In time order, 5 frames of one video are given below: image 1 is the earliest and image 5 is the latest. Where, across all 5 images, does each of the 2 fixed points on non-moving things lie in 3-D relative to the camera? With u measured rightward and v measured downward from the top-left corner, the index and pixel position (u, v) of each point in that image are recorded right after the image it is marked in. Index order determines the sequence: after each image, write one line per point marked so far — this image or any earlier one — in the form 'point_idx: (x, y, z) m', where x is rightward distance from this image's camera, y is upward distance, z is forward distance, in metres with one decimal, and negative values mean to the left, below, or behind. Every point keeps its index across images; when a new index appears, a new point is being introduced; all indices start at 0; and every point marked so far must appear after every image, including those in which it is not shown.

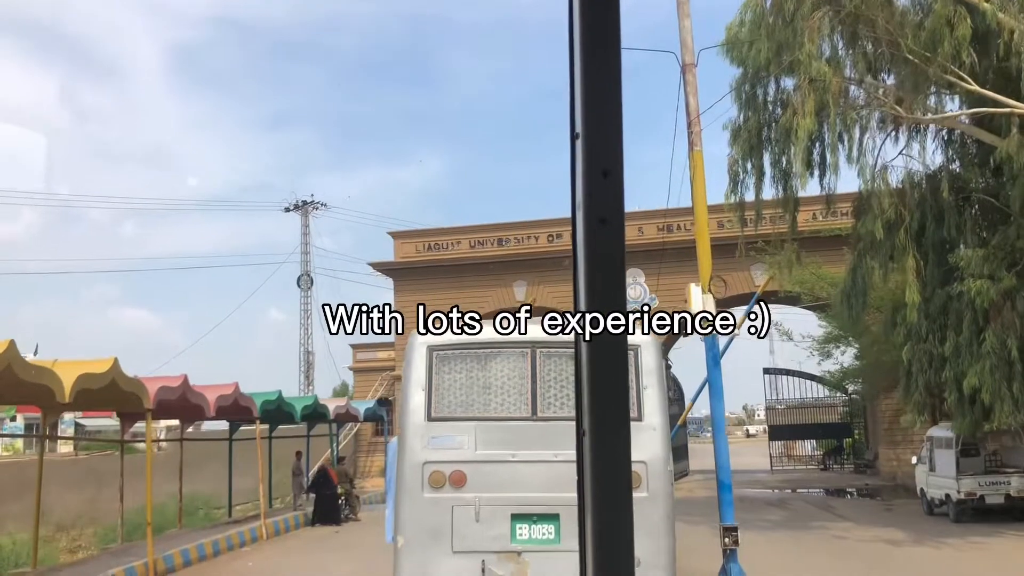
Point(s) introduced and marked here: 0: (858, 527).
0: (+5.0, -3.5, +13.8) m
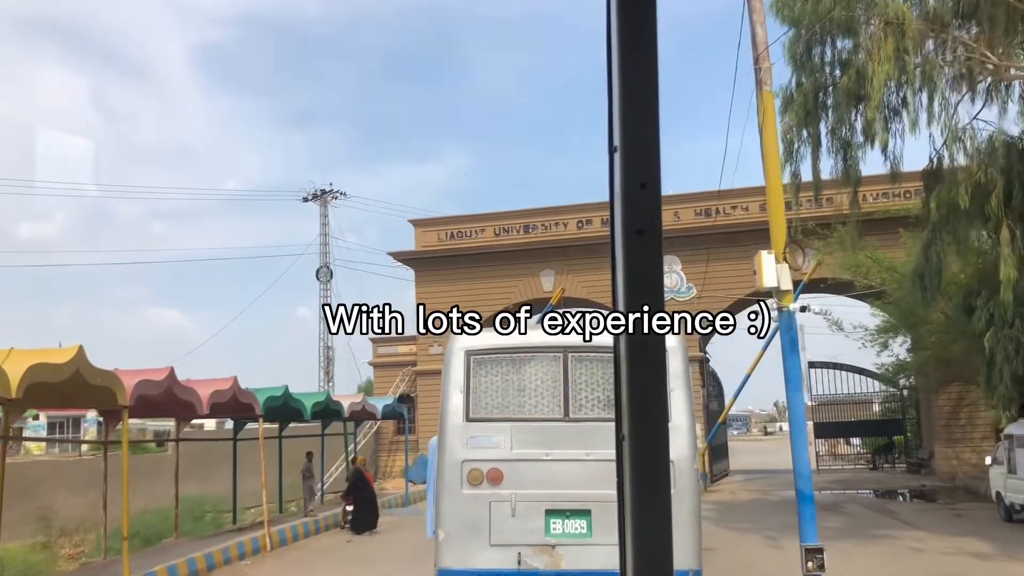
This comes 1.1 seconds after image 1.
0: (+5.4, -3.2, +12.3) m
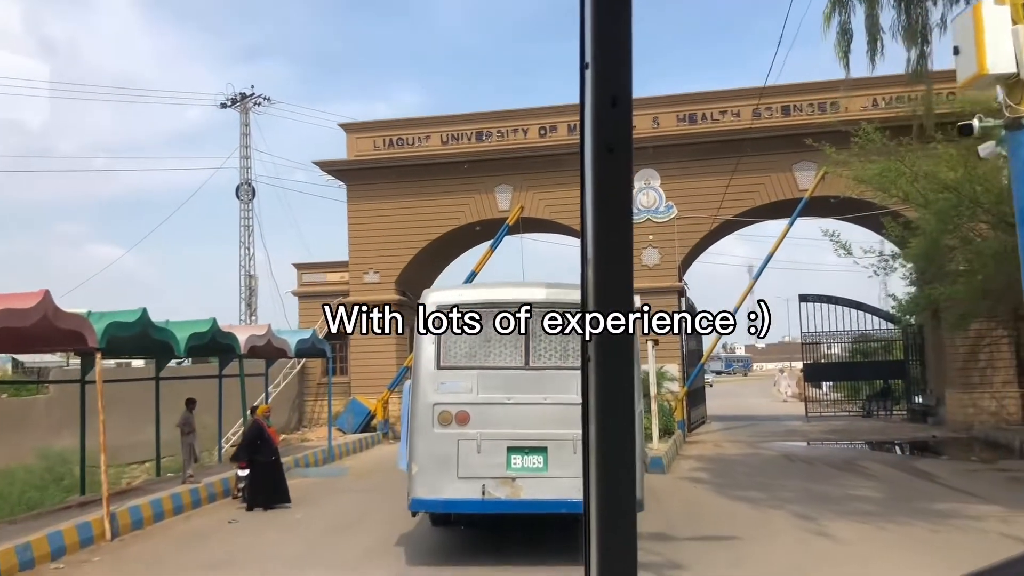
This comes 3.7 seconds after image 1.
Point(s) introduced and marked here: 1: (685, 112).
0: (+4.9, -2.2, +9.2) m
1: (+3.6, +3.6, +19.5) m
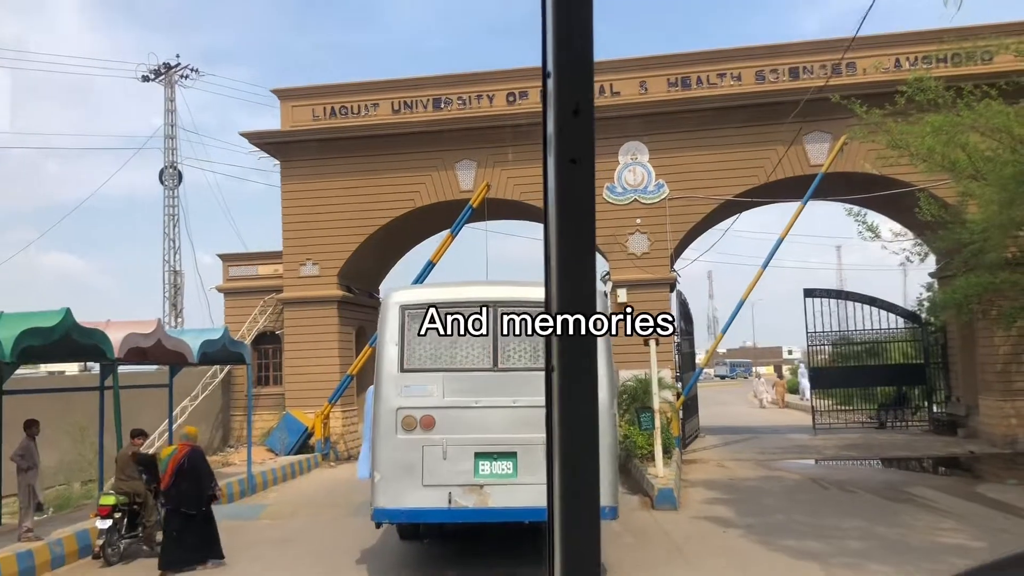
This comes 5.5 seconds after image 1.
0: (+4.7, -2.0, +6.4) m
1: (+2.9, +3.8, +16.7) m
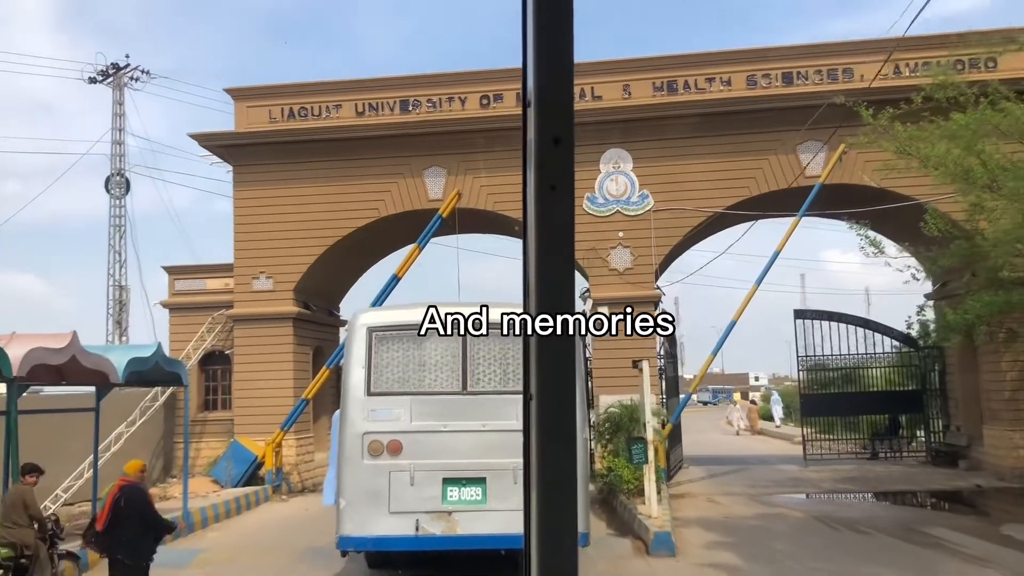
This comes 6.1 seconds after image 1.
0: (+4.6, -2.0, +5.2) m
1: (+2.5, +3.5, +15.6) m
